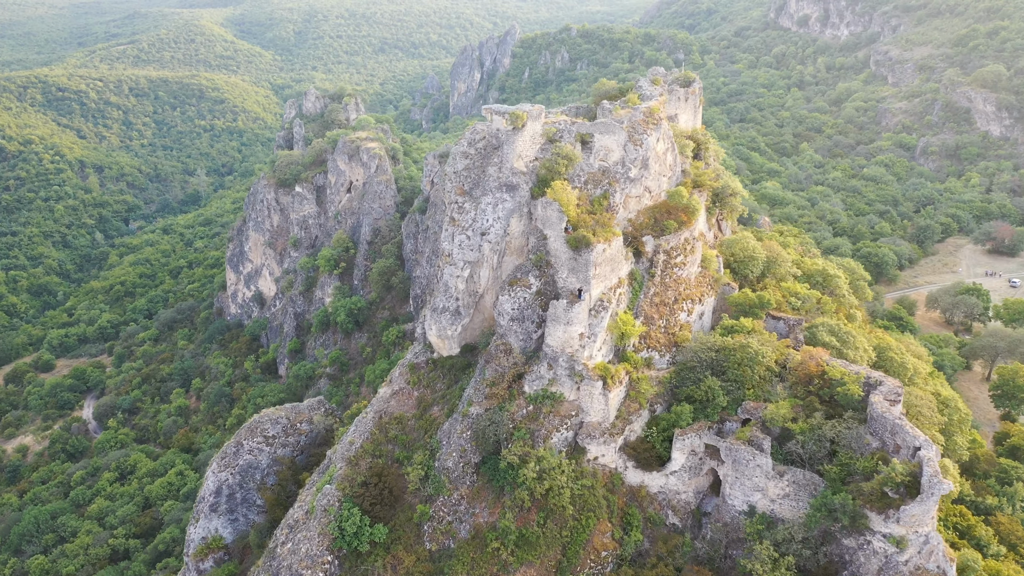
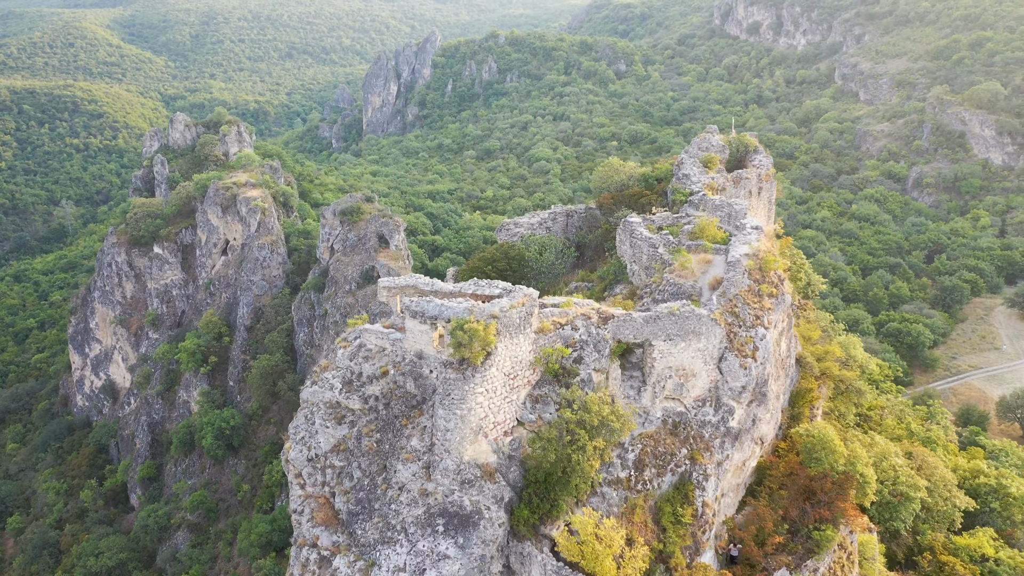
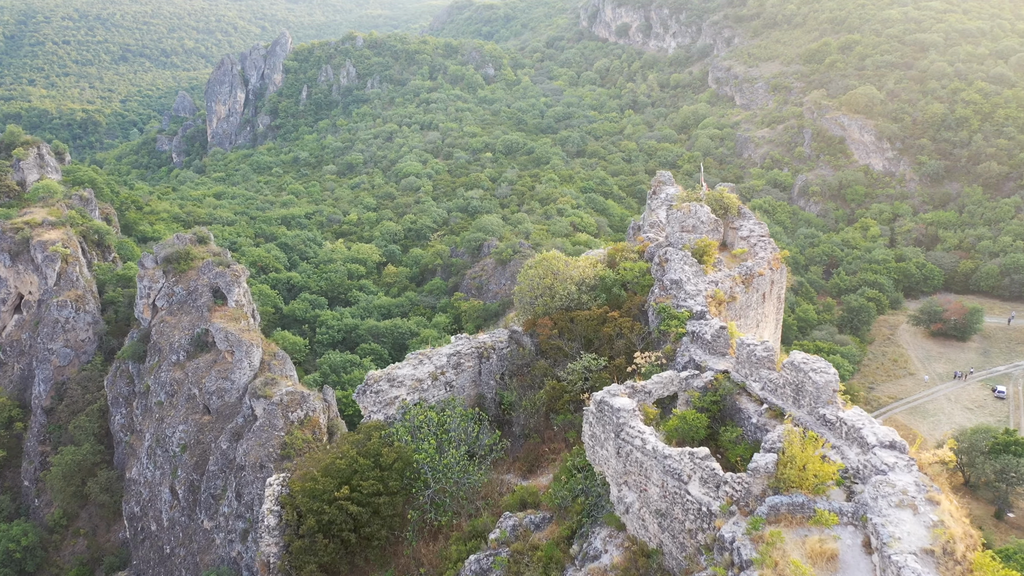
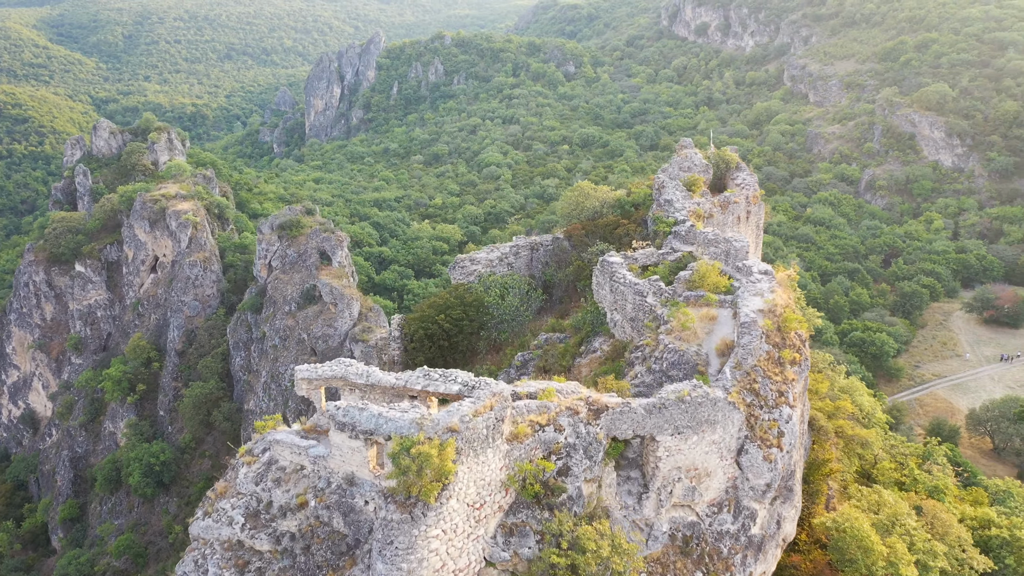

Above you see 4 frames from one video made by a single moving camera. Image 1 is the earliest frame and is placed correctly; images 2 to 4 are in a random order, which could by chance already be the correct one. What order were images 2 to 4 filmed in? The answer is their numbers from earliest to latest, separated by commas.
2, 4, 3
